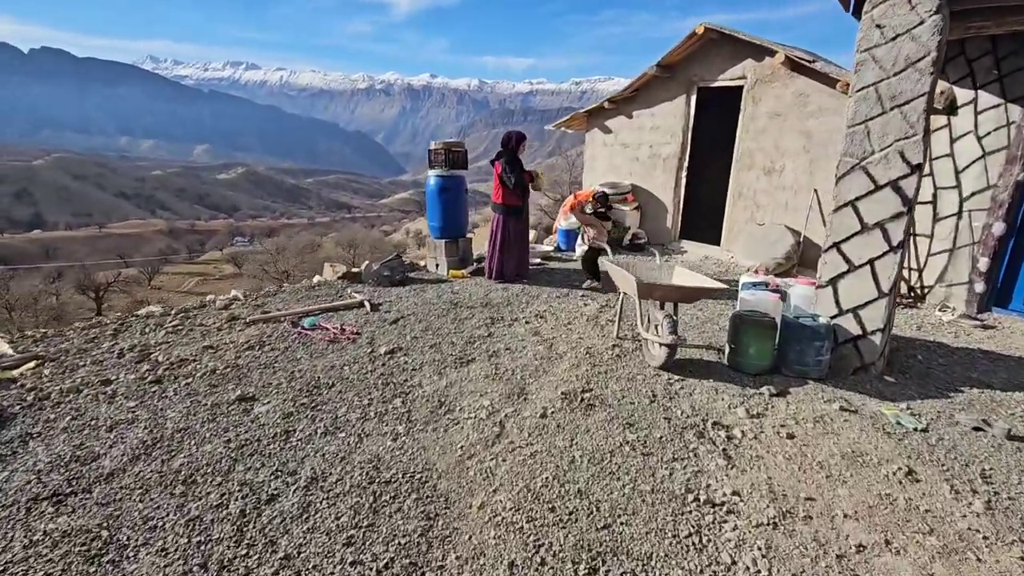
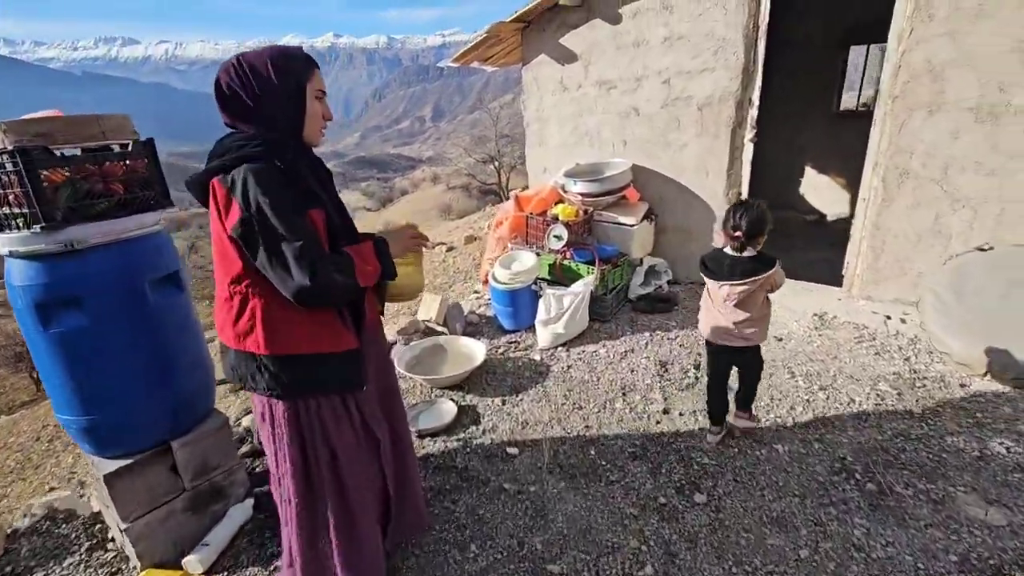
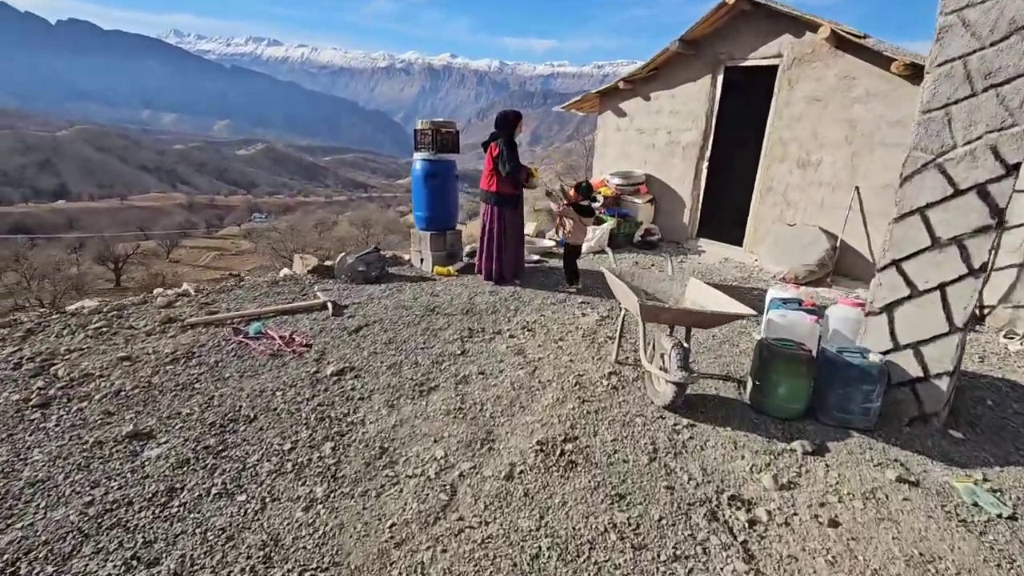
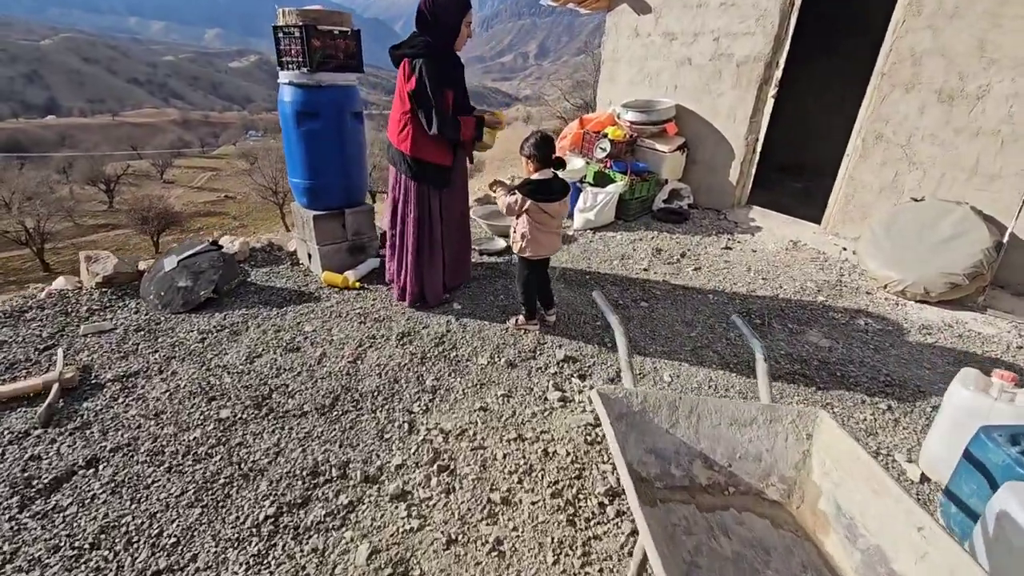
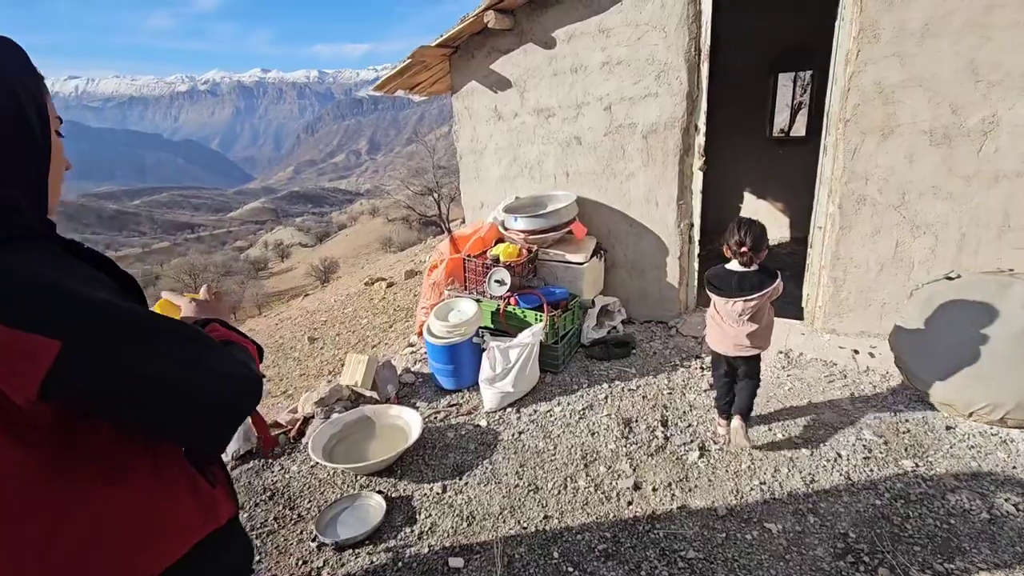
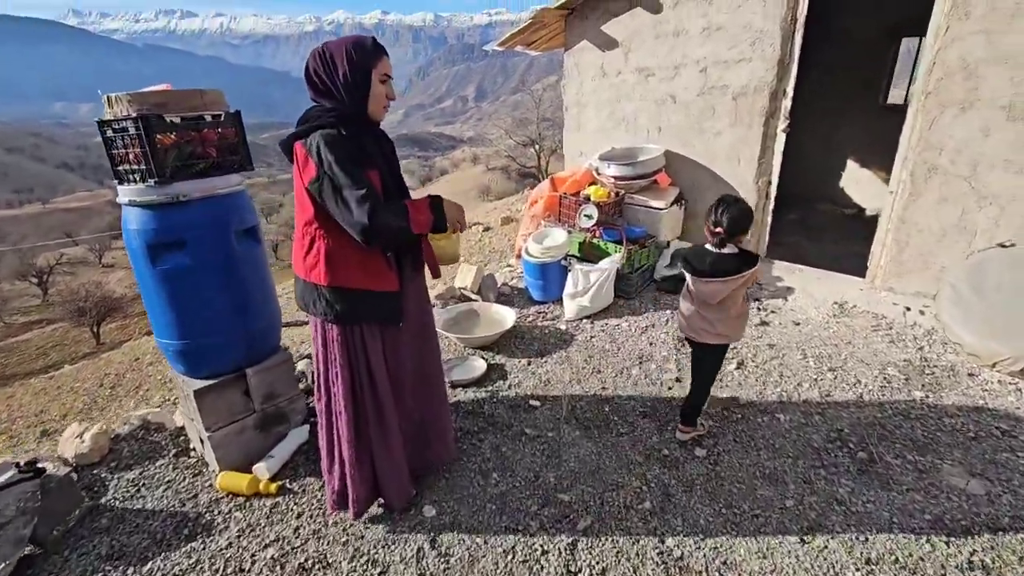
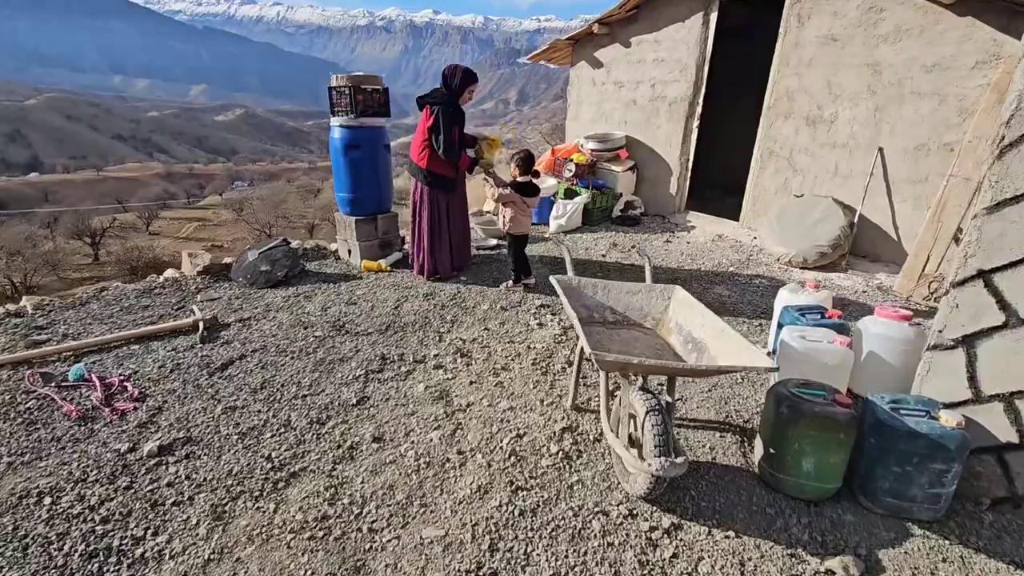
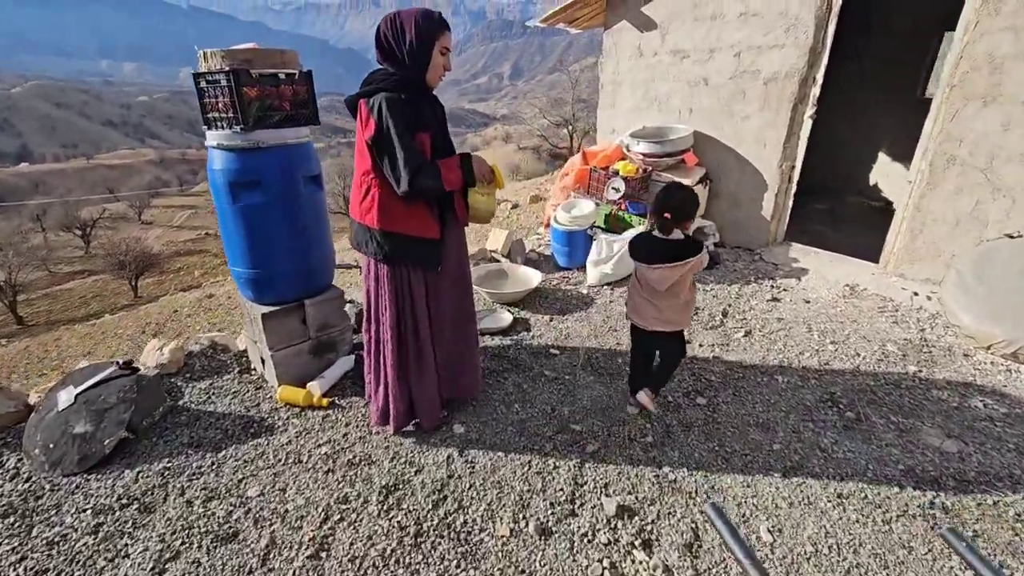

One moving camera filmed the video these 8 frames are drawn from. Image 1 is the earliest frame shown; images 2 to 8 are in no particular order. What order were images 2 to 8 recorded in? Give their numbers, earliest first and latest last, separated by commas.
3, 7, 4, 8, 6, 2, 5
